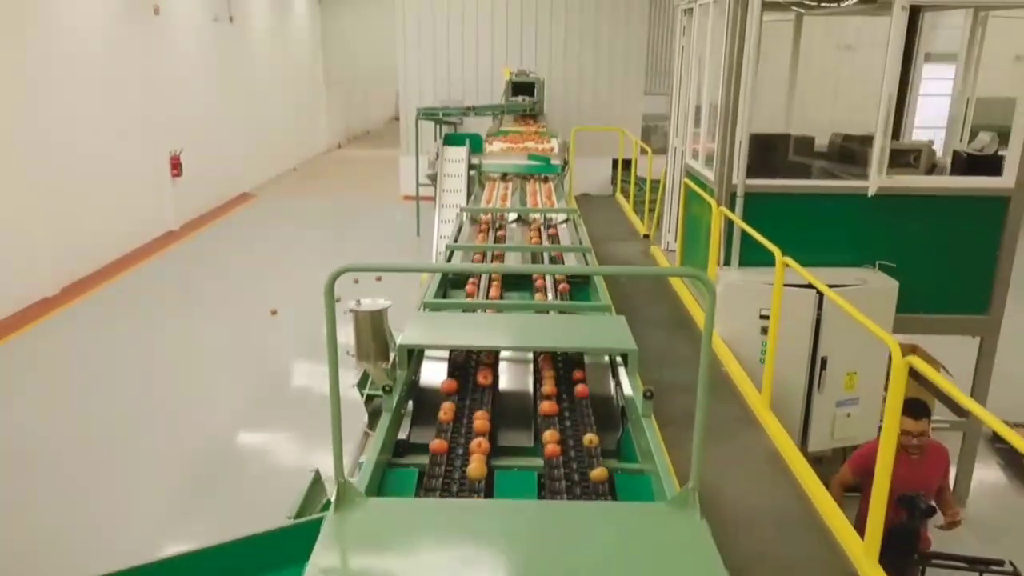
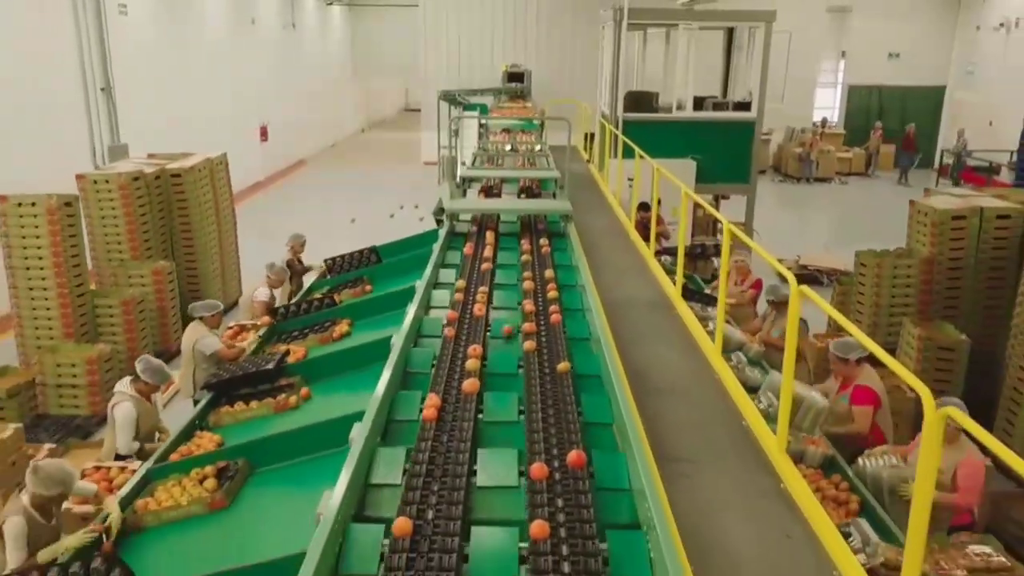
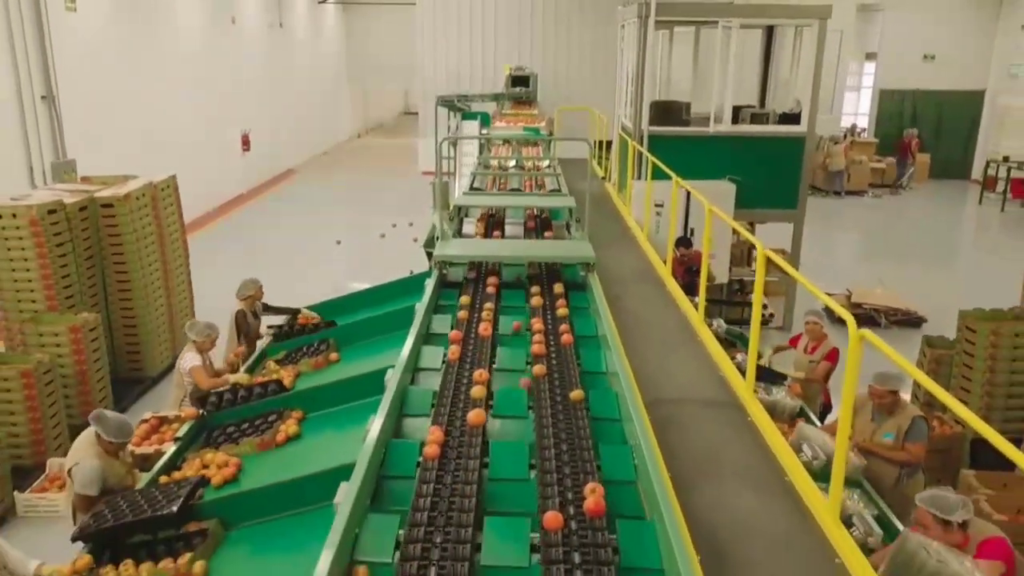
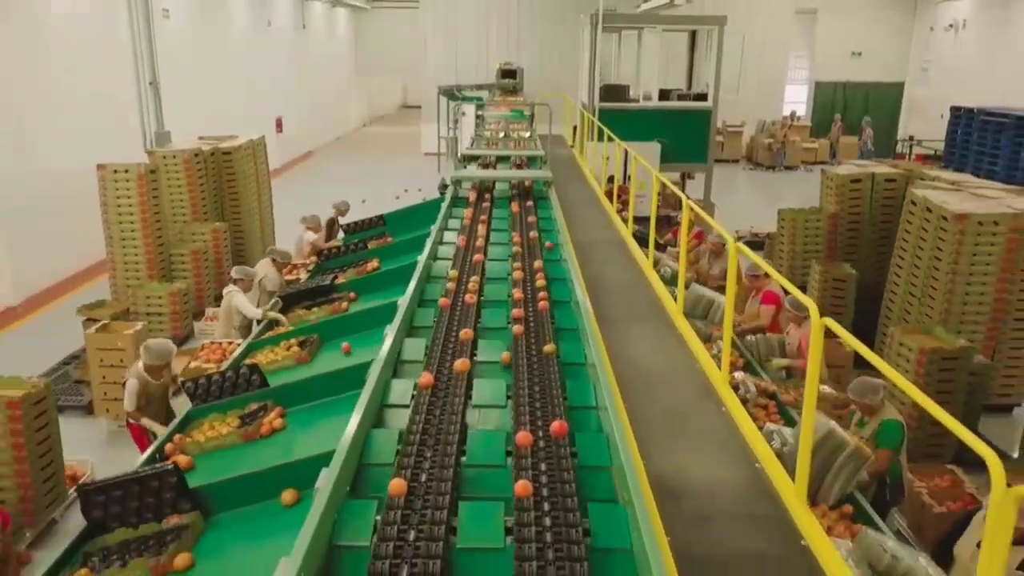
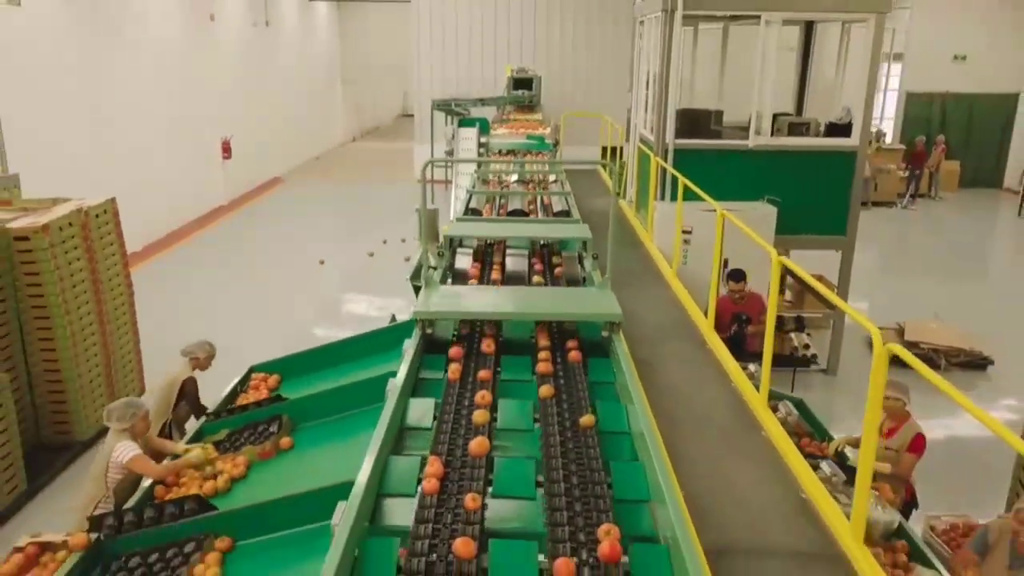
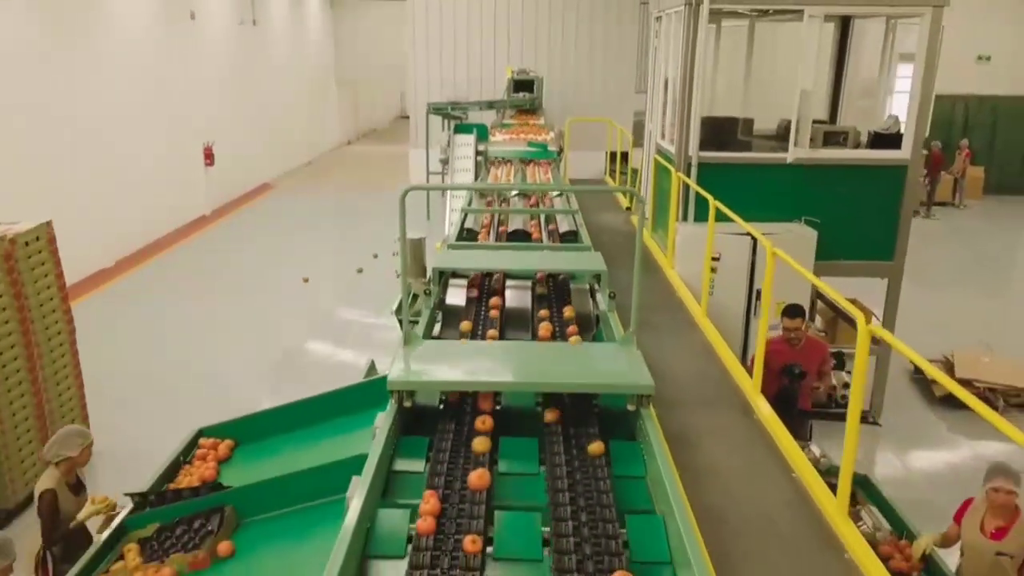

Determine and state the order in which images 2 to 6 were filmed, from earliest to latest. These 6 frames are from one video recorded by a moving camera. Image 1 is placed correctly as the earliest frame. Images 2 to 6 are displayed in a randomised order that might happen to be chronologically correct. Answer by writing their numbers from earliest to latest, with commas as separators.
6, 5, 3, 2, 4
